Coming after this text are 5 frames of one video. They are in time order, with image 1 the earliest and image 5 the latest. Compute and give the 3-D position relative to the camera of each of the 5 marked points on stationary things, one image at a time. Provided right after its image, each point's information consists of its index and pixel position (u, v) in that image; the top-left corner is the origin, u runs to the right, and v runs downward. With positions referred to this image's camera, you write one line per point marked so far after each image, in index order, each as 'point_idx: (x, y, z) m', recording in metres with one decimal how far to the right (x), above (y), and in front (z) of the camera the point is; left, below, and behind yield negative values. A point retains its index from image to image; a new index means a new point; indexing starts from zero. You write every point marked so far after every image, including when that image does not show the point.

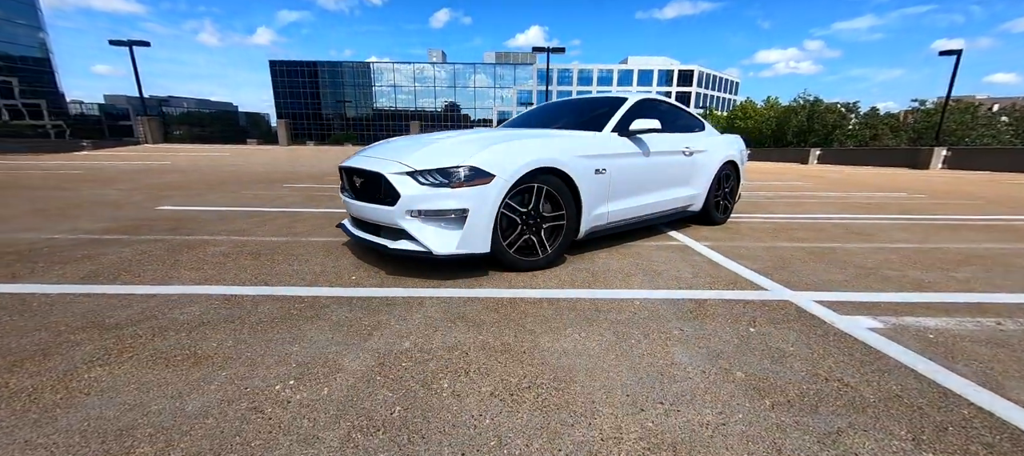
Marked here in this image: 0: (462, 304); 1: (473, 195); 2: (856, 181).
0: (-0.3, -0.5, +2.6) m
1: (-0.3, +0.2, +2.9) m
2: (+10.6, +1.5, +12.7) m
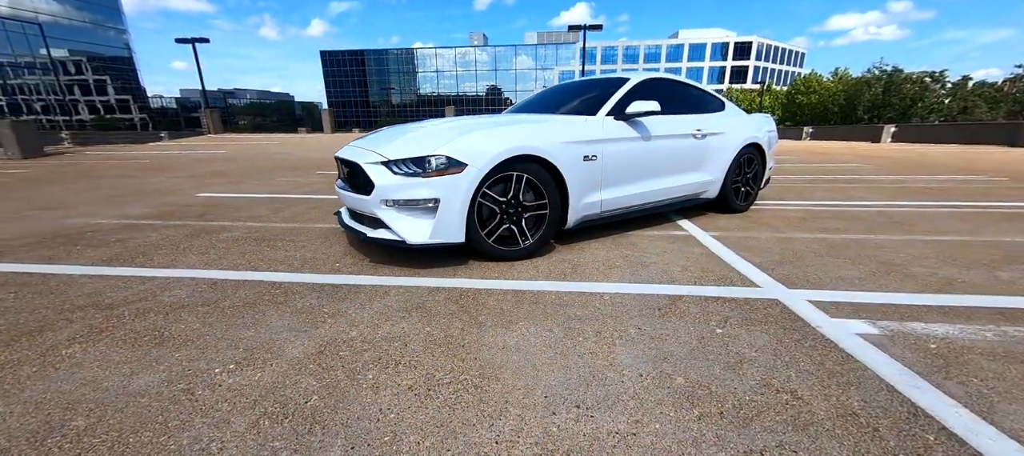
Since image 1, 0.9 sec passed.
0: (-0.5, -0.4, +2.6) m
1: (-0.5, +0.3, +2.9) m
2: (+11.5, +1.8, +11.4) m
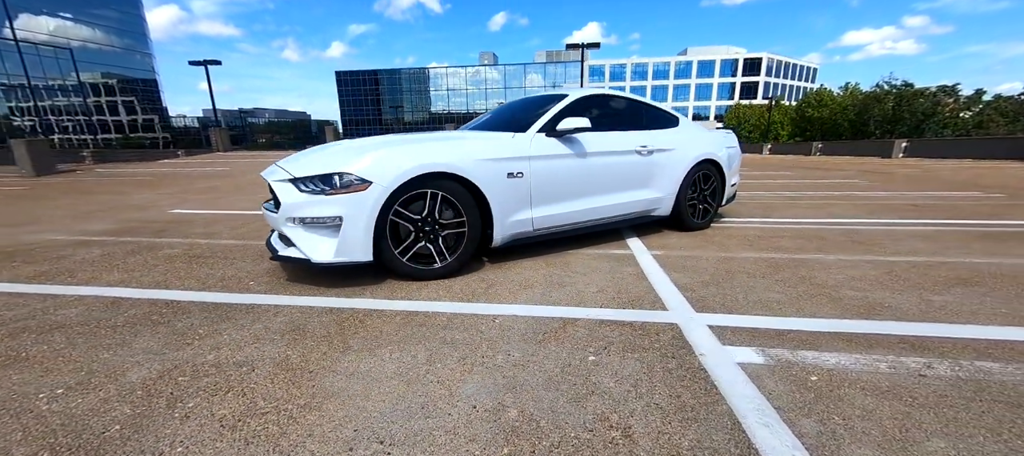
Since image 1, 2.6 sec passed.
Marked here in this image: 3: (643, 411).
0: (-1.2, -0.5, +2.5) m
1: (-1.1, +0.2, +2.8) m
2: (+11.1, +1.4, +11.0) m
3: (+0.5, -0.7, +1.6) m
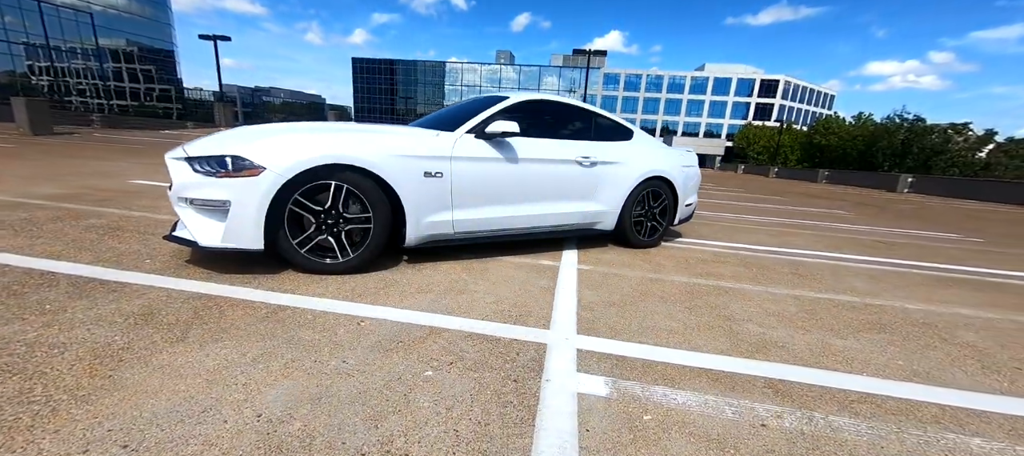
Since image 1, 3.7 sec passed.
0: (-2.0, -0.4, +2.4) m
1: (-1.8, +0.3, +2.7) m
2: (+10.6, +0.3, +10.7) m
3: (-0.3, -0.8, +1.5) m
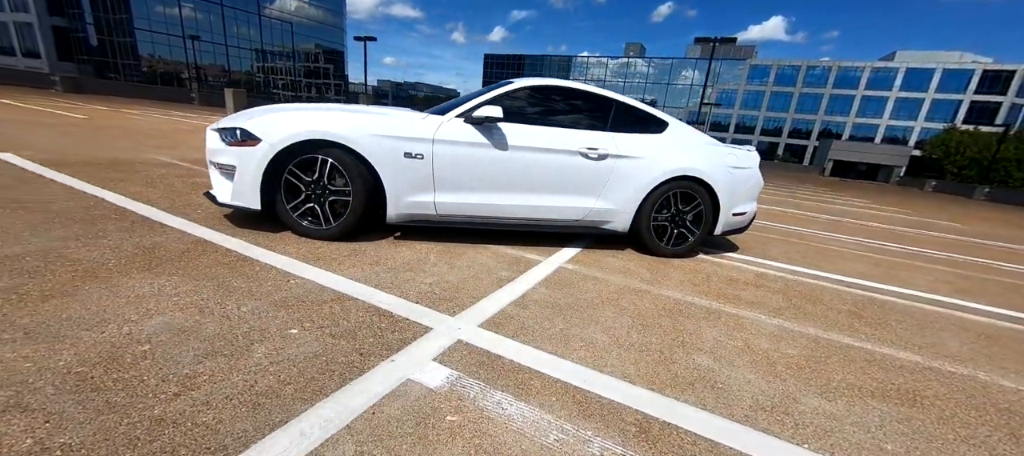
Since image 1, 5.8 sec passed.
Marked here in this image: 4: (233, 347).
0: (-2.4, -0.1, +3.0) m
1: (-2.1, +0.6, +3.2) m
2: (+12.1, -0.7, +7.2) m
3: (-1.1, -0.6, +1.6) m
4: (-1.2, -0.5, +1.8) m
